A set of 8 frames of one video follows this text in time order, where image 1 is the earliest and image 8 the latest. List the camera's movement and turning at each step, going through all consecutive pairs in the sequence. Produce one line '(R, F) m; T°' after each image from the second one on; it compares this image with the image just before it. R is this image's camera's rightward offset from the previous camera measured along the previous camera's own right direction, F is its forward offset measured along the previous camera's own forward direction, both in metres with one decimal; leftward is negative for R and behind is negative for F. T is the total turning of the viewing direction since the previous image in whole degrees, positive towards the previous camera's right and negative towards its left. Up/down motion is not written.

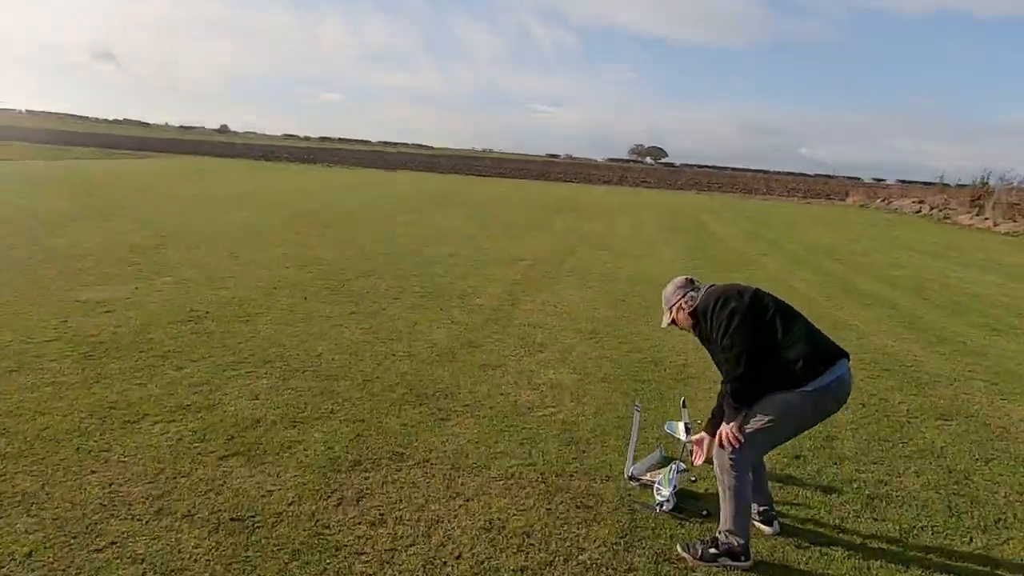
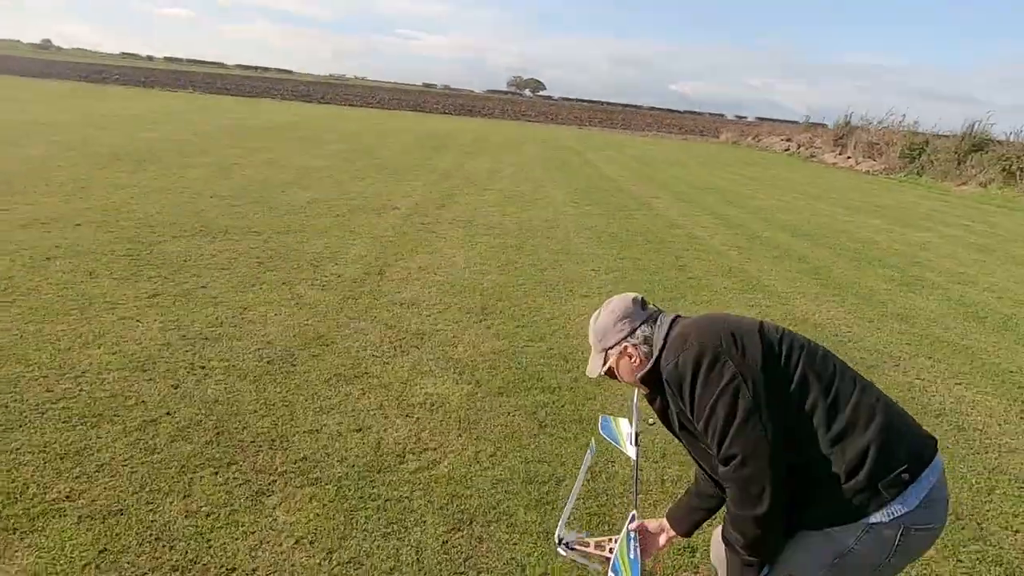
(+0.2, +1.9) m; +11°
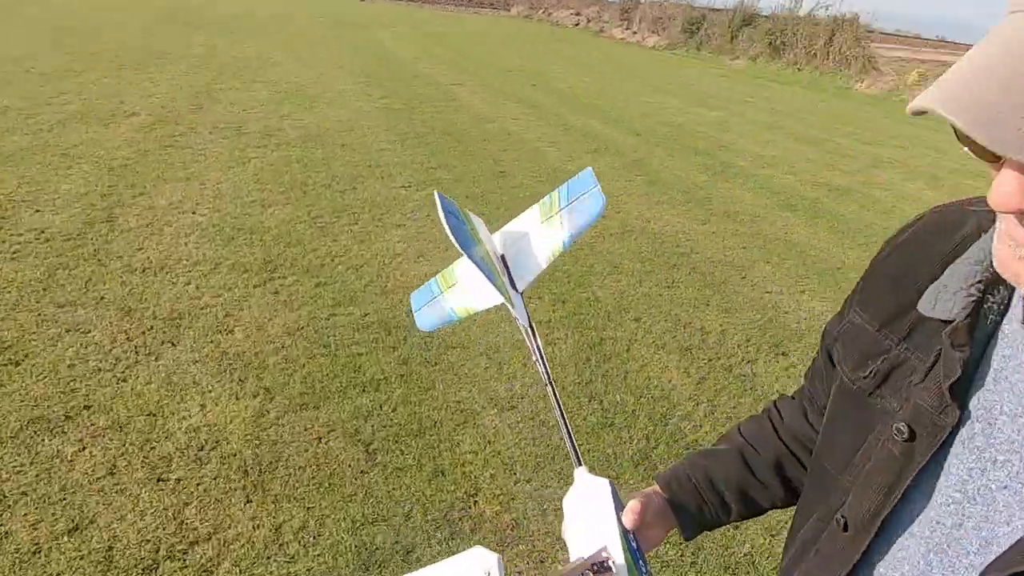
(+0.1, +1.4) m; +17°
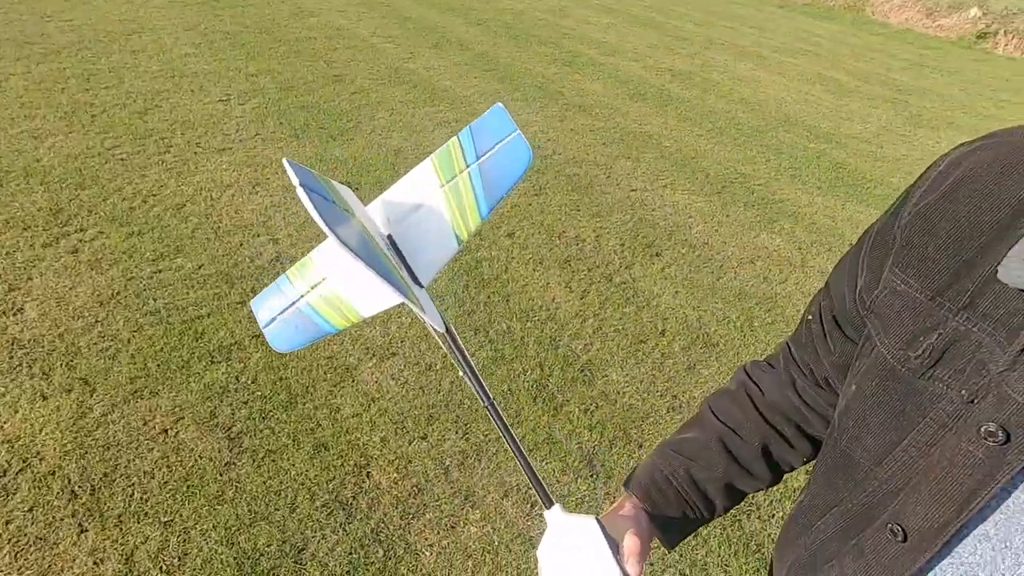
(-0.1, +0.4) m; +13°
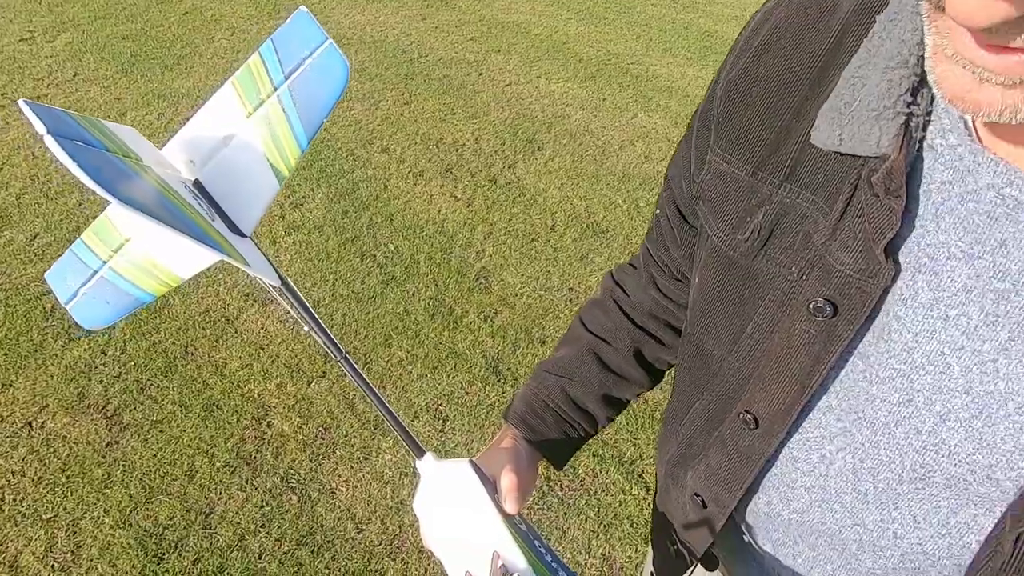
(+0.1, +0.1) m; +8°
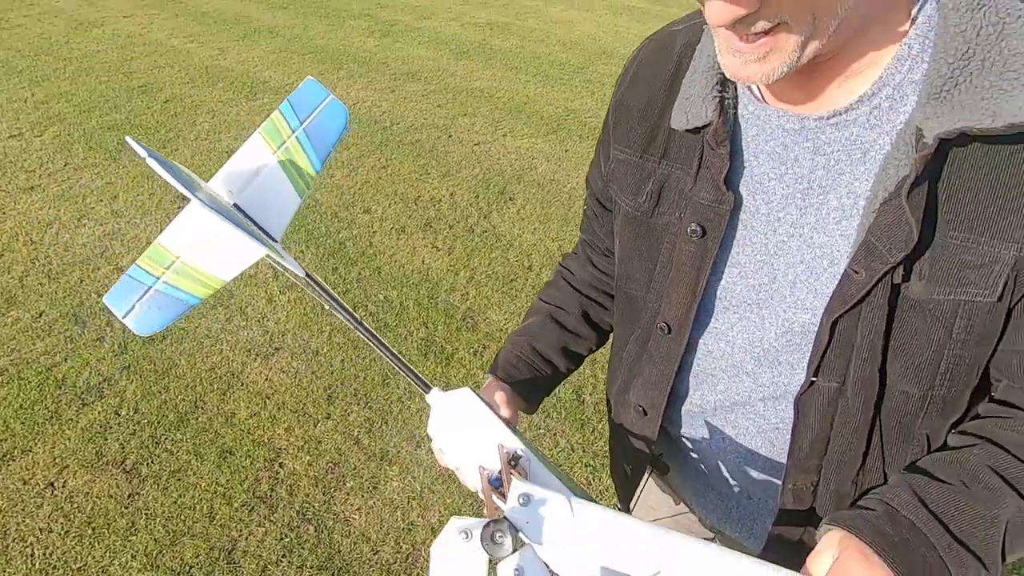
(0.0, -0.3) m; +2°
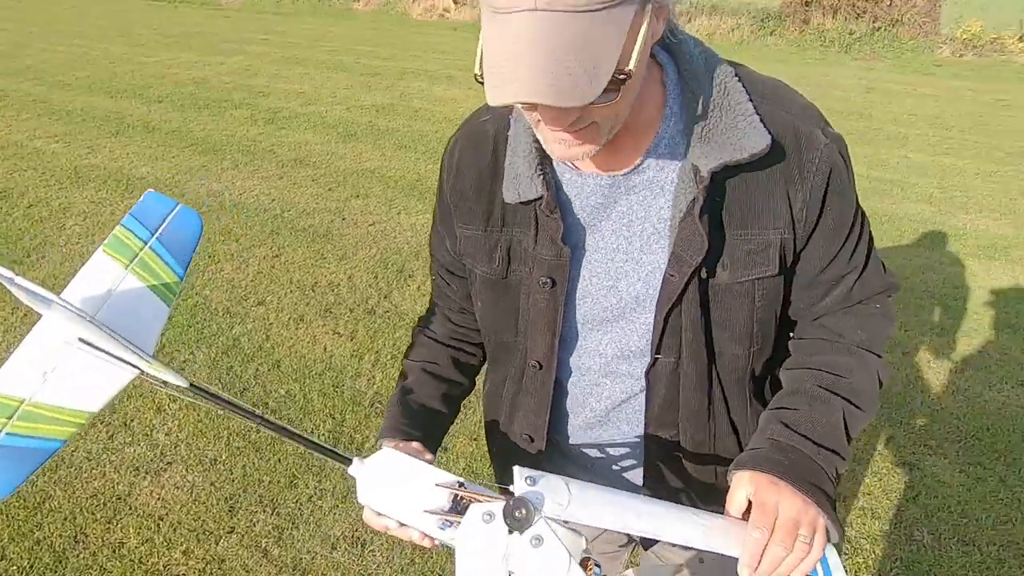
(0.0, 0.0) m; +9°
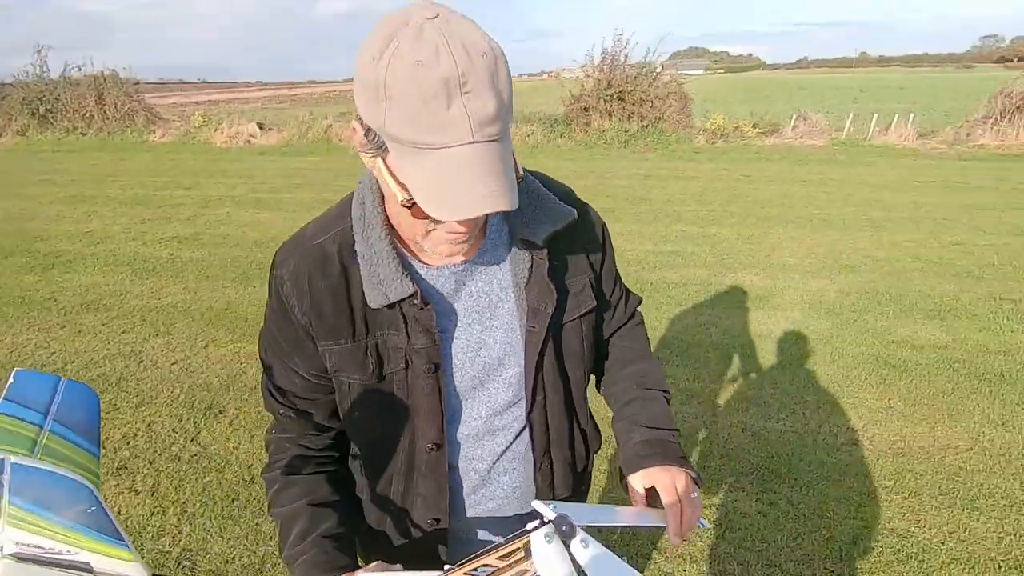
(+0.2, -0.1) m; +15°
